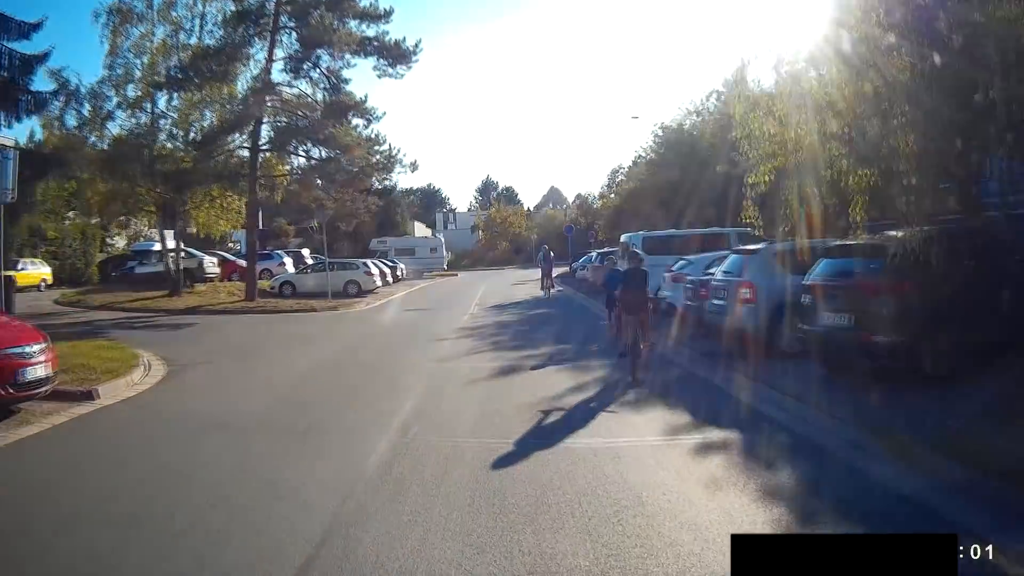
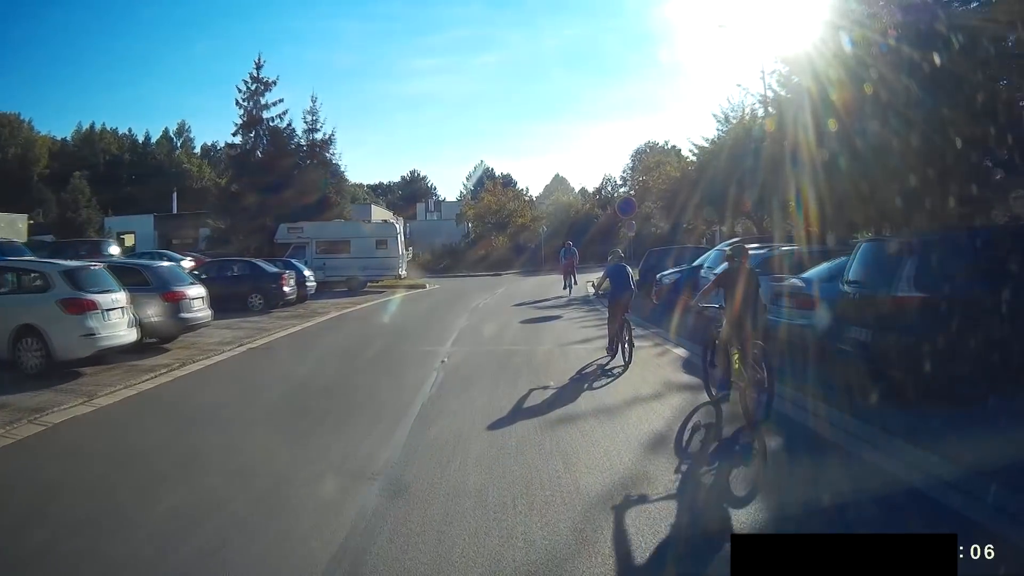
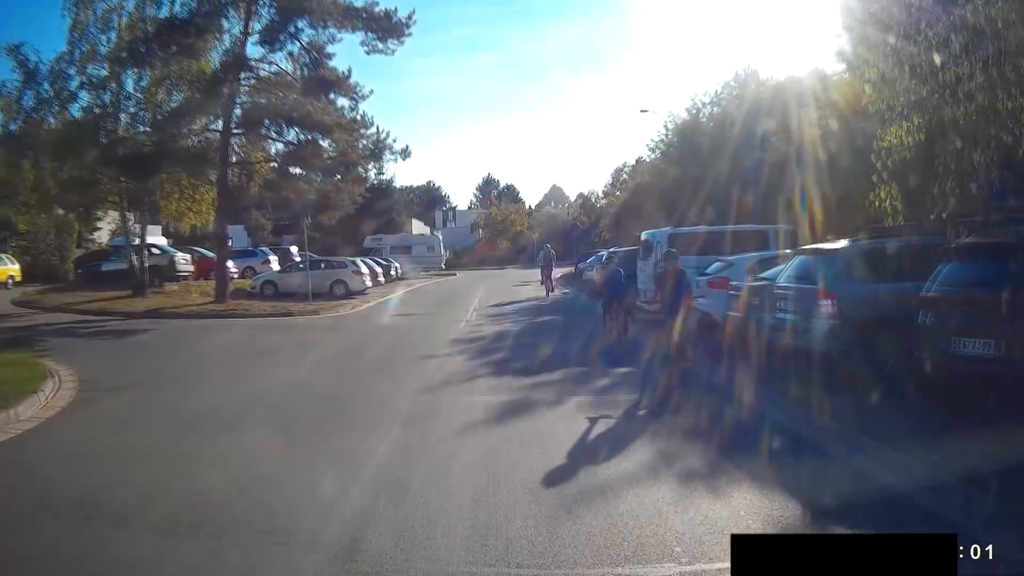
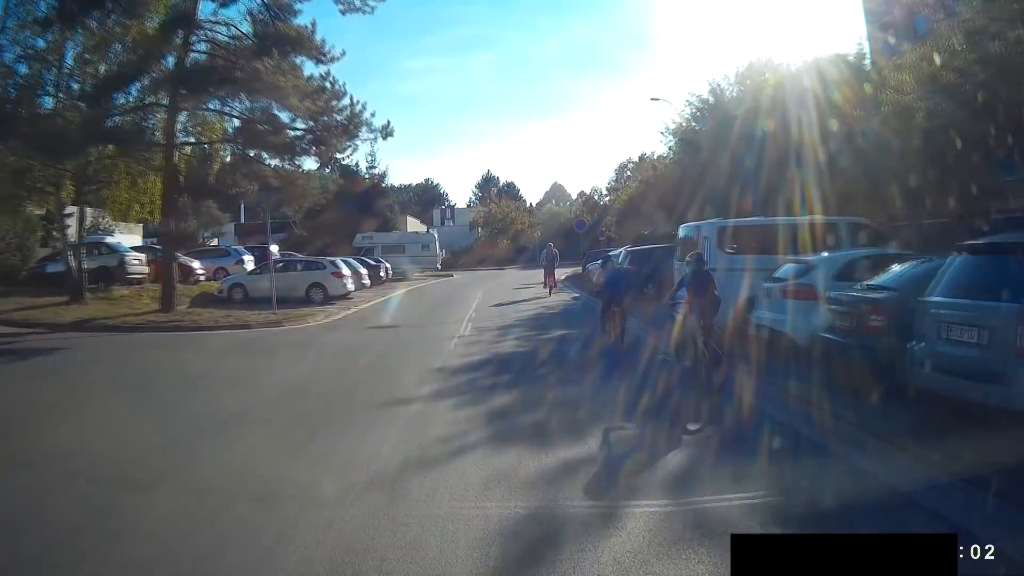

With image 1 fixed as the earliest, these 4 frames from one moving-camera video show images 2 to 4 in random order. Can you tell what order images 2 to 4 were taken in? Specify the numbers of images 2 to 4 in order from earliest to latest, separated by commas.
3, 4, 2
